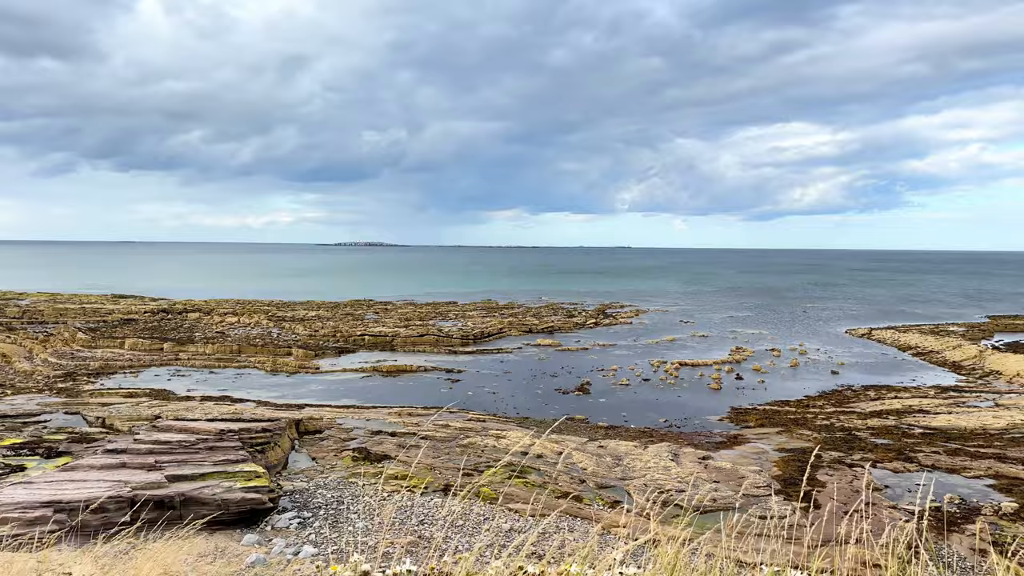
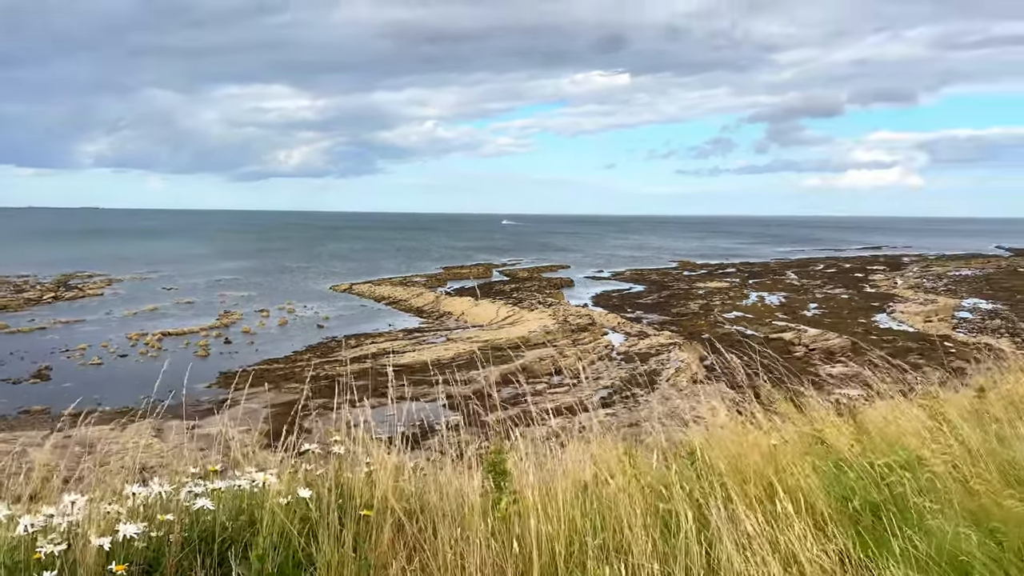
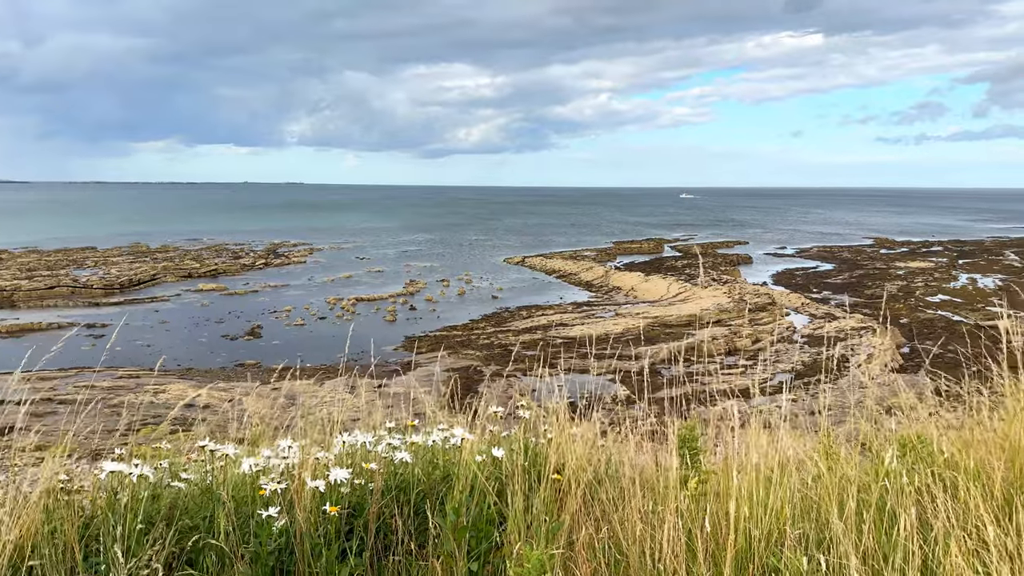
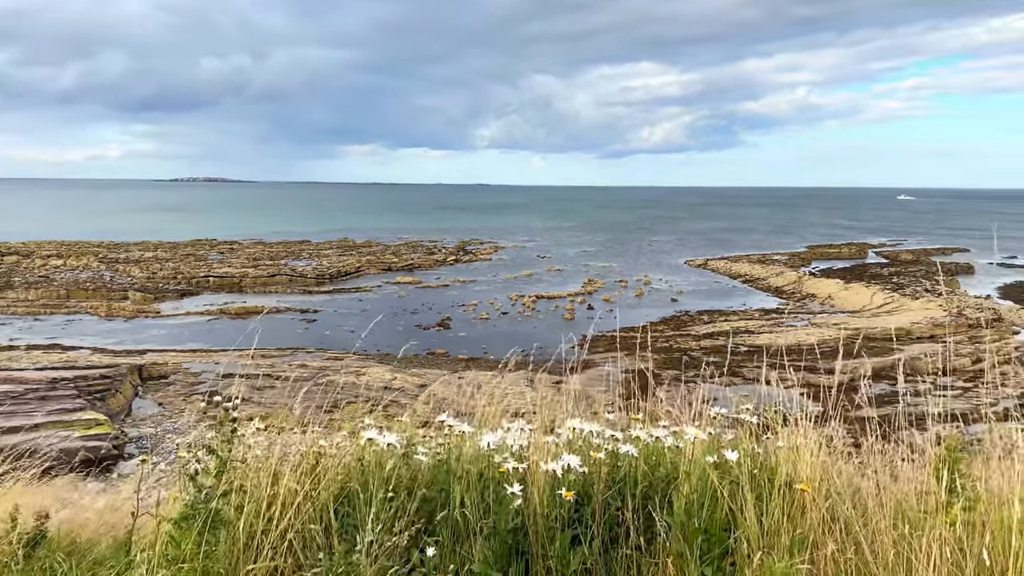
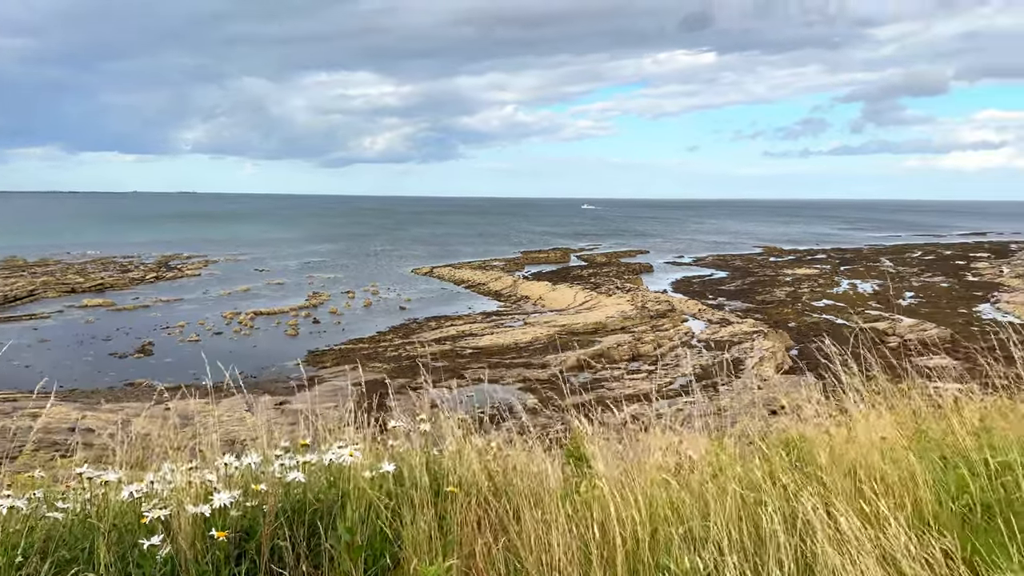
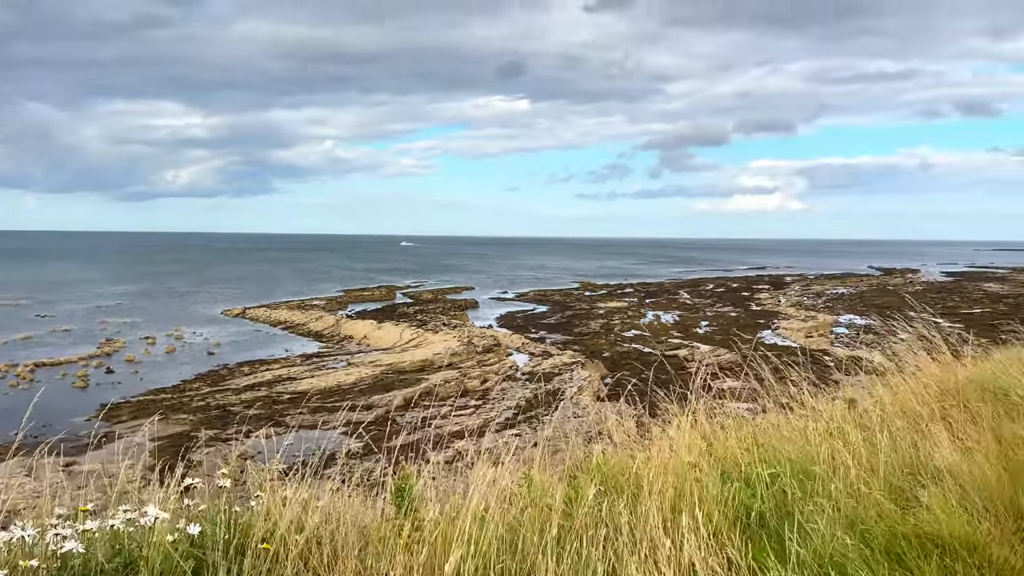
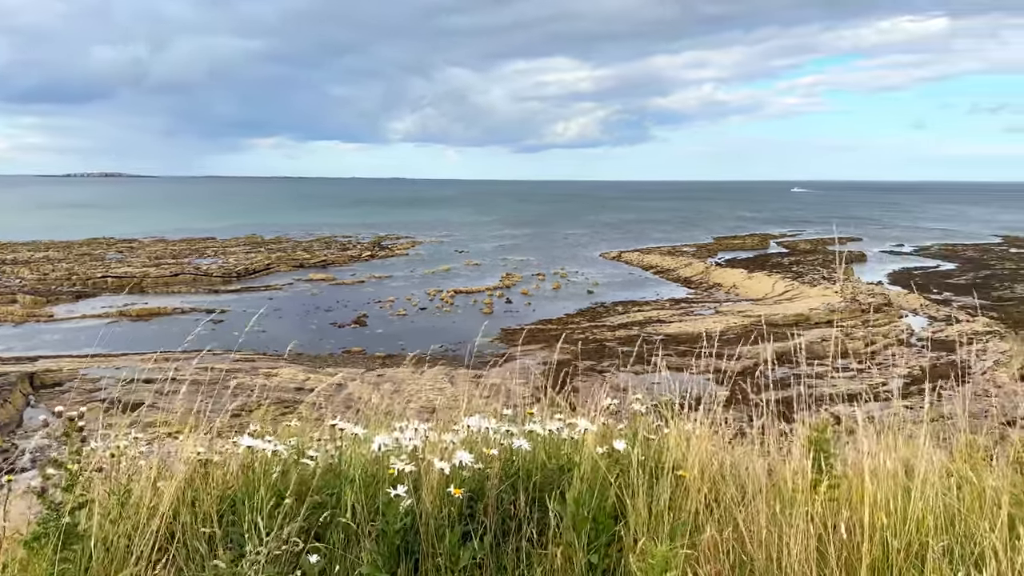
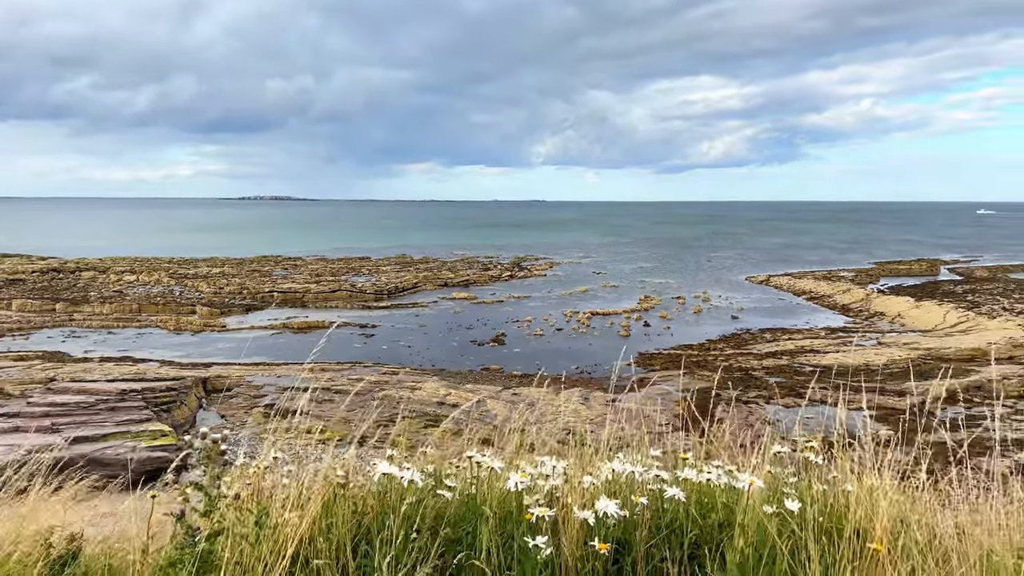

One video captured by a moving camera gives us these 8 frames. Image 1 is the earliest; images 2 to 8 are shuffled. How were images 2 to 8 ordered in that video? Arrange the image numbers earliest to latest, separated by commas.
8, 4, 7, 3, 5, 2, 6
